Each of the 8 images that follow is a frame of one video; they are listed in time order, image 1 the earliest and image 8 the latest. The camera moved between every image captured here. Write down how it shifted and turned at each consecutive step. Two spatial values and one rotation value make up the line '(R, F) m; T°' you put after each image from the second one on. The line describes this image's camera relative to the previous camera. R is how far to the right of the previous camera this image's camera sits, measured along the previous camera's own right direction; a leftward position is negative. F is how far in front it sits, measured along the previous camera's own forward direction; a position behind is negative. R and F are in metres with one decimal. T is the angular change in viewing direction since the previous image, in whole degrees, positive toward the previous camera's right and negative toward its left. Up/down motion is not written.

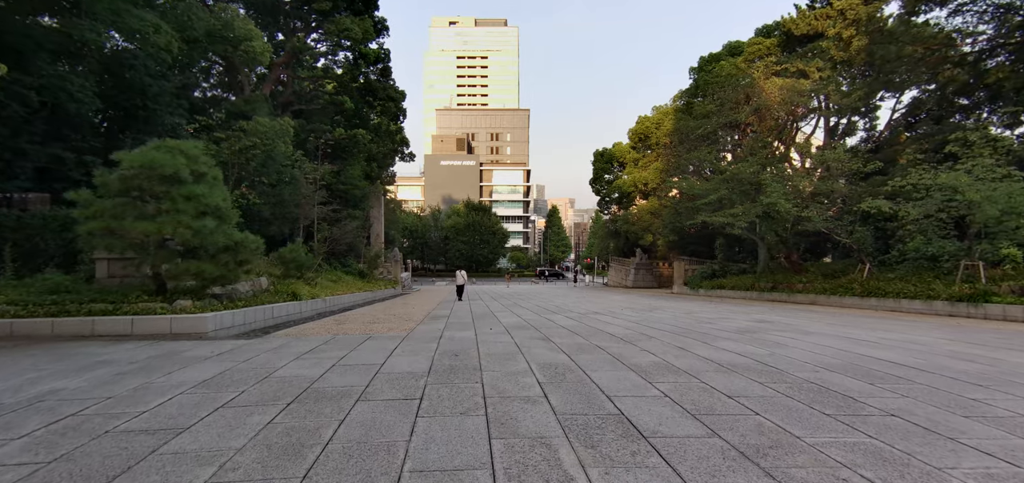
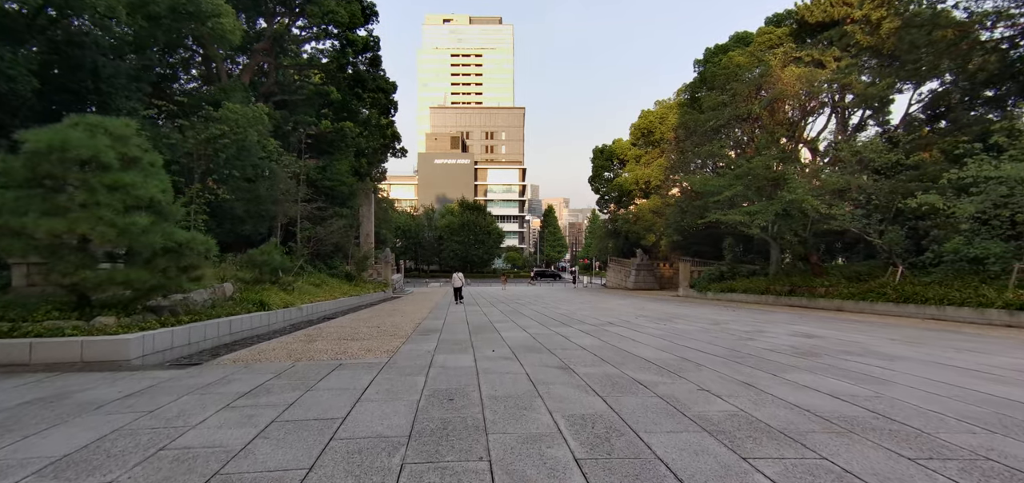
(-0.2, +1.5) m; +1°
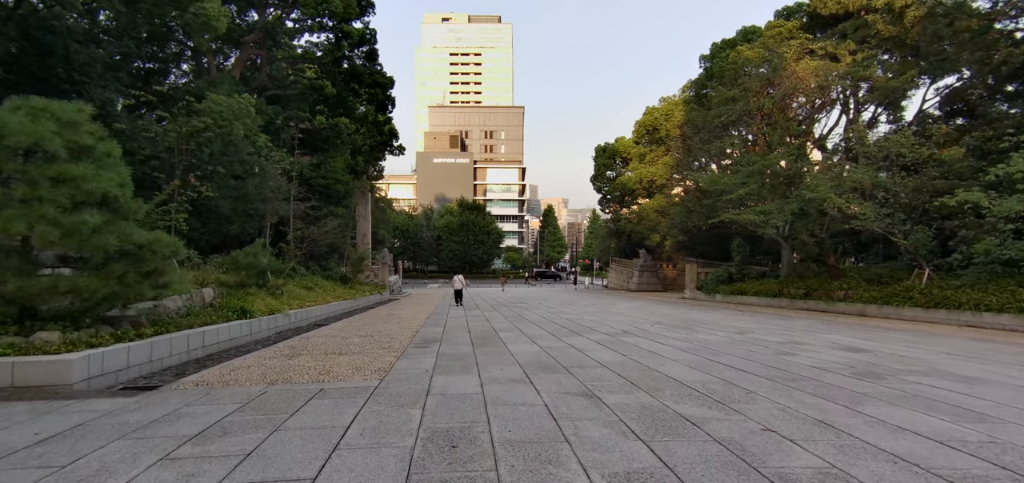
(-0.1, +0.9) m; 0°
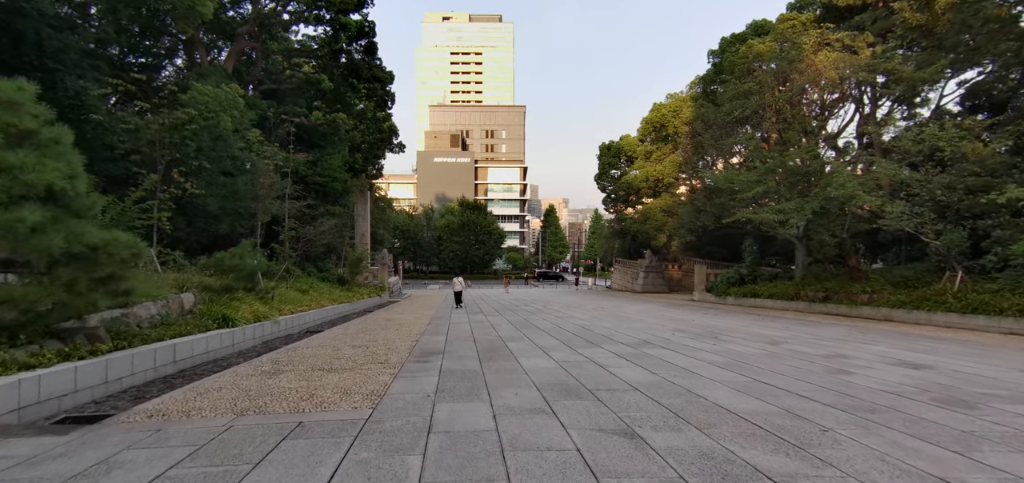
(-0.2, +0.8) m; 0°
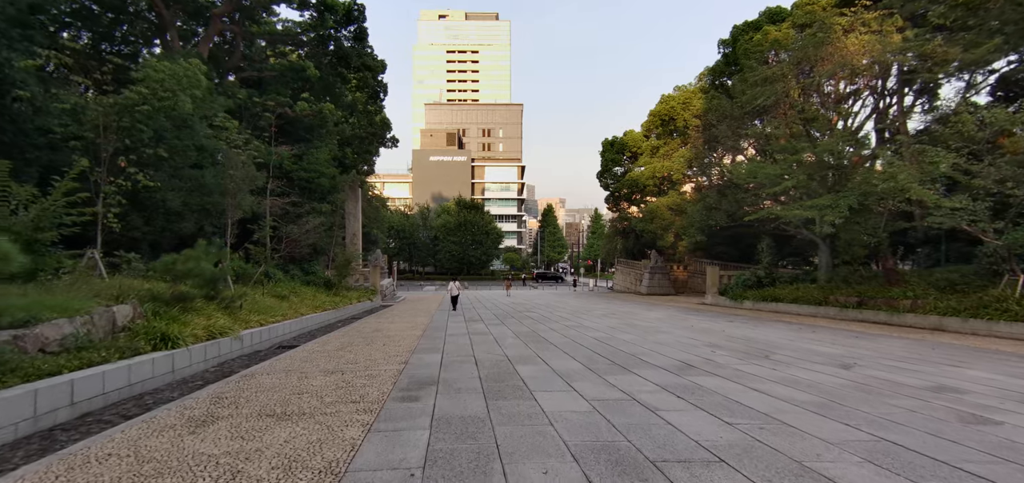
(-0.2, +1.6) m; 0°
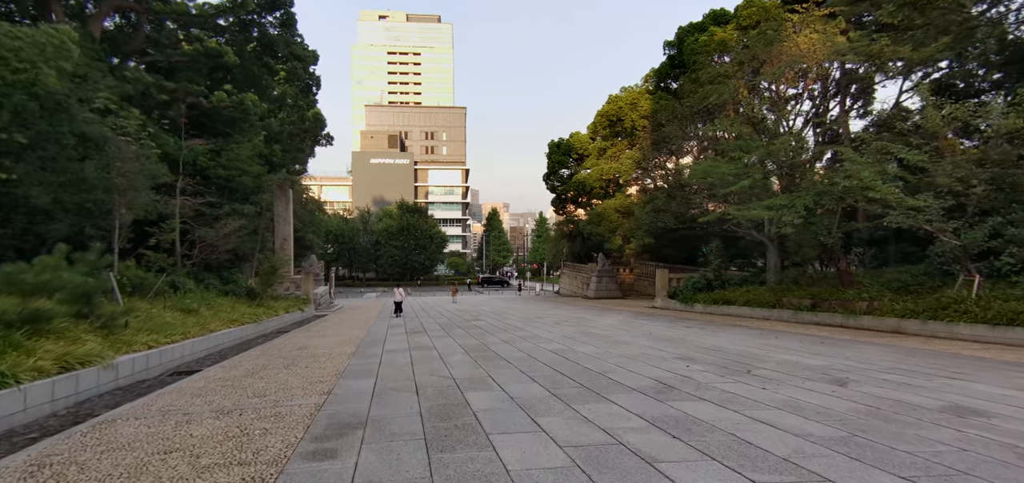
(0.0, +1.3) m; +7°
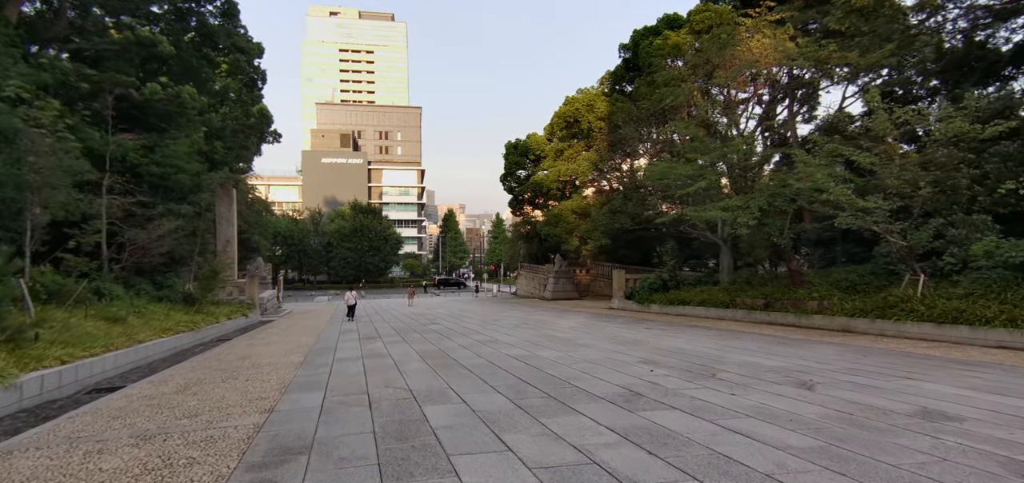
(-0.1, +0.4) m; +5°
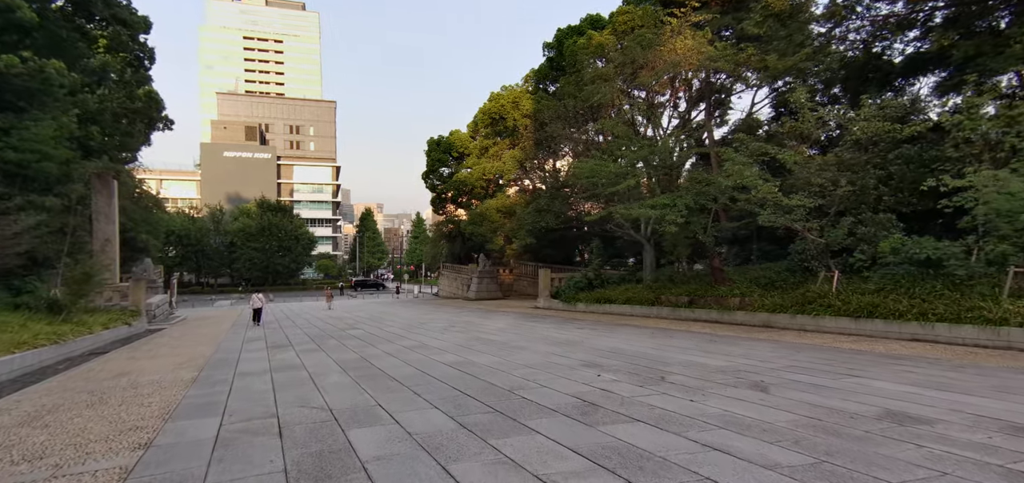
(-0.2, +0.7) m; +9°
